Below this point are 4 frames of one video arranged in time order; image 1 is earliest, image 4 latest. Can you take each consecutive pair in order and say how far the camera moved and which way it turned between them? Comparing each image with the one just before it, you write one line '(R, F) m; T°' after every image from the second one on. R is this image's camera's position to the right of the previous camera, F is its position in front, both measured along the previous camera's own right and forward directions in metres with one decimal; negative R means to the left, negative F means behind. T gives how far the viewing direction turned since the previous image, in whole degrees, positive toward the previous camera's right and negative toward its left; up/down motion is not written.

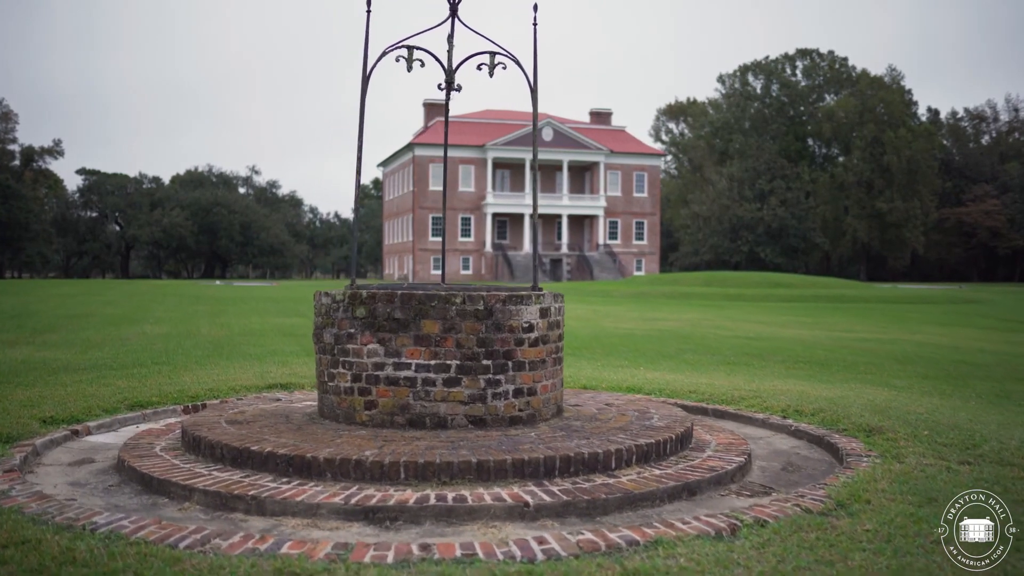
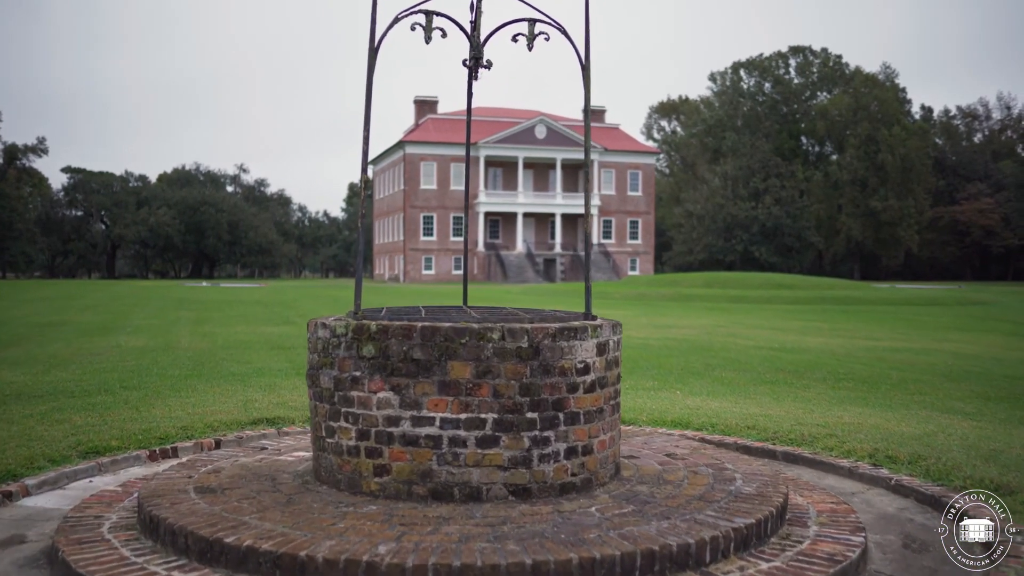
(-0.3, +1.1) m; +1°
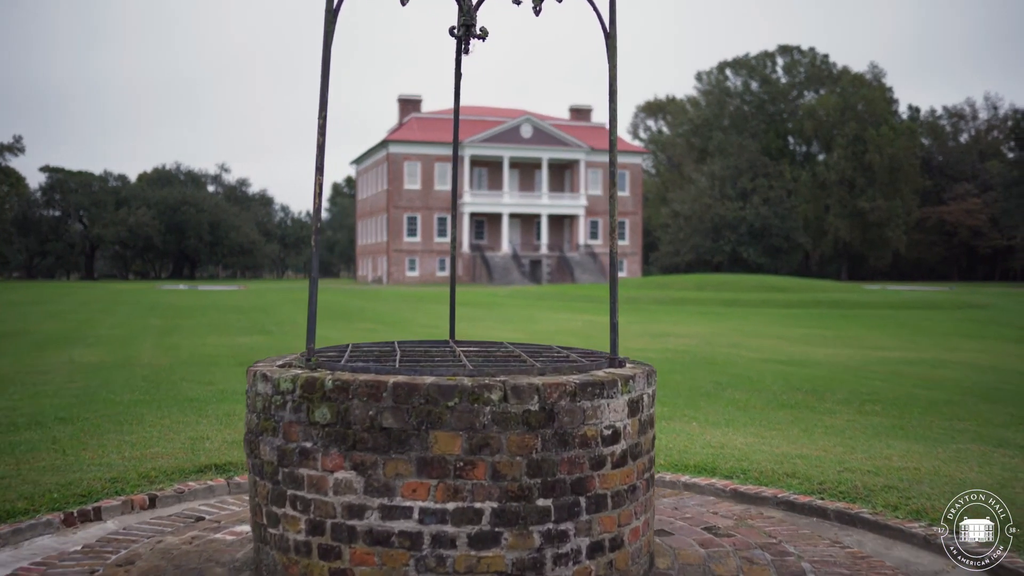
(-0.1, +1.0) m; +1°
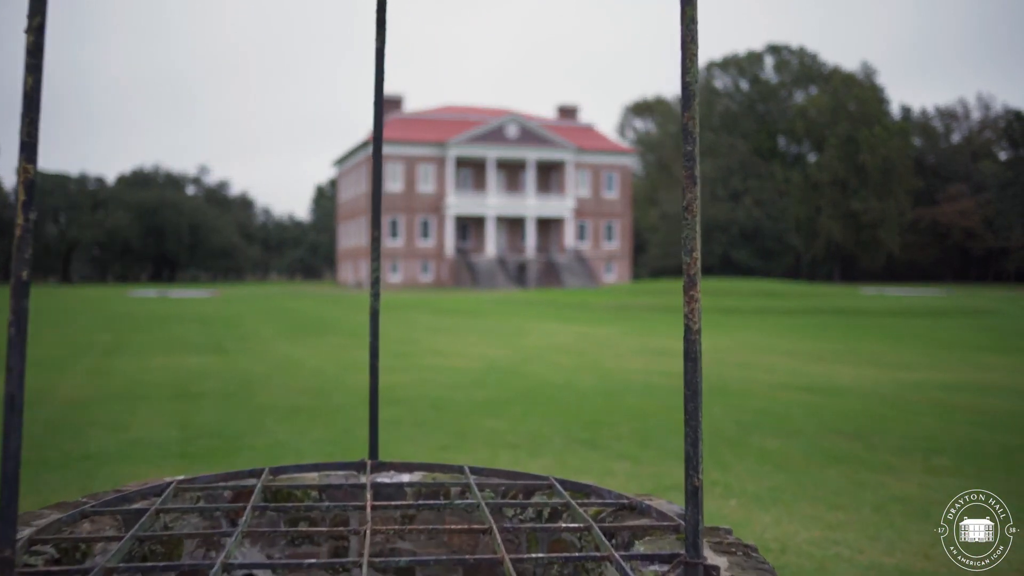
(+0.1, +1.8) m; +1°
